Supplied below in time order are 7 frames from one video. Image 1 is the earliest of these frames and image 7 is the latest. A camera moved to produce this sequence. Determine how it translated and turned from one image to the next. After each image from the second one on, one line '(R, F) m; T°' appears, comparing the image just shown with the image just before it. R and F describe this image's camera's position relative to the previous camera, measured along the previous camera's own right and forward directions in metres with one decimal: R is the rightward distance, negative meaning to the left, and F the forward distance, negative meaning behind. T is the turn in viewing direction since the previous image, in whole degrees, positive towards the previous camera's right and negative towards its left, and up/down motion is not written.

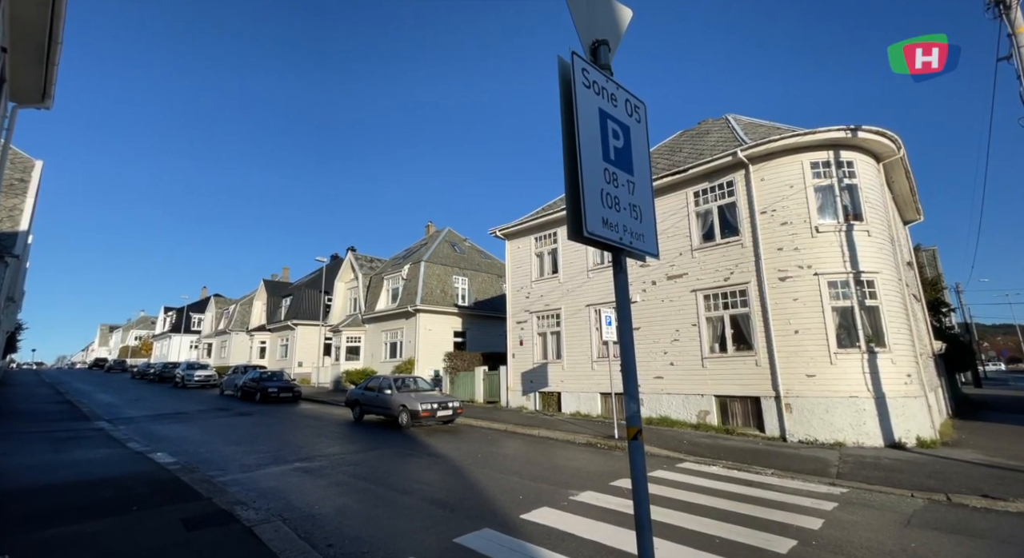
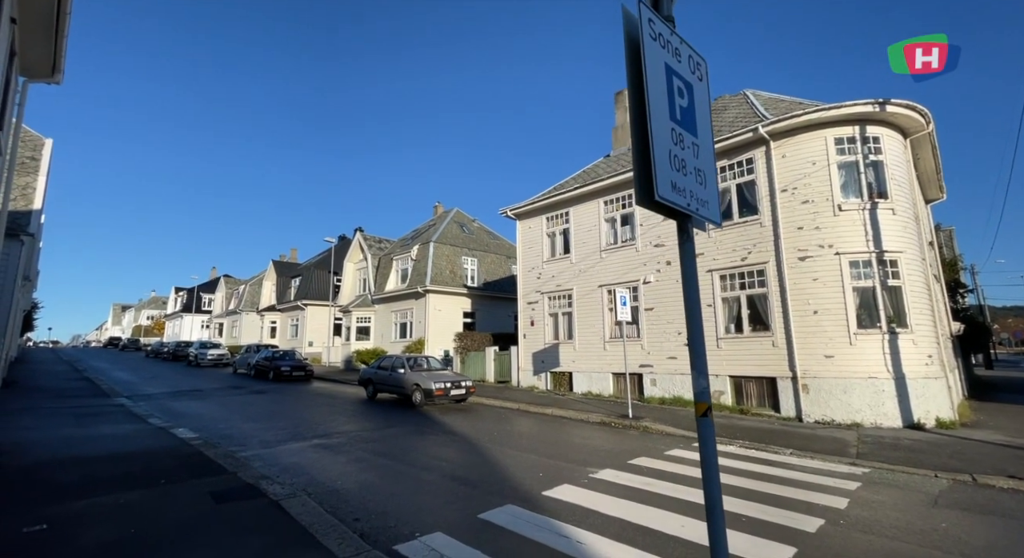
(-0.2, +0.1) m; -1°
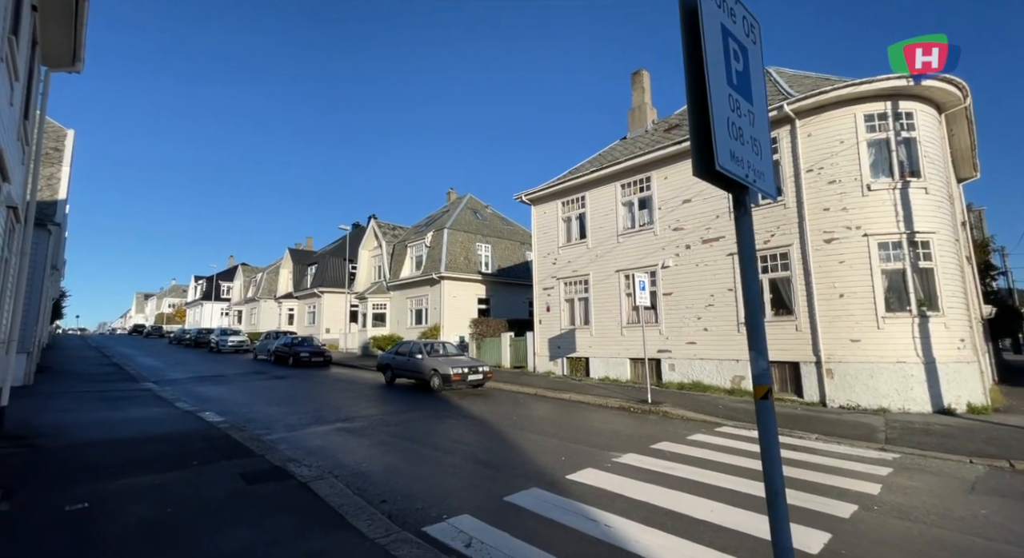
(-0.1, +0.1) m; -2°
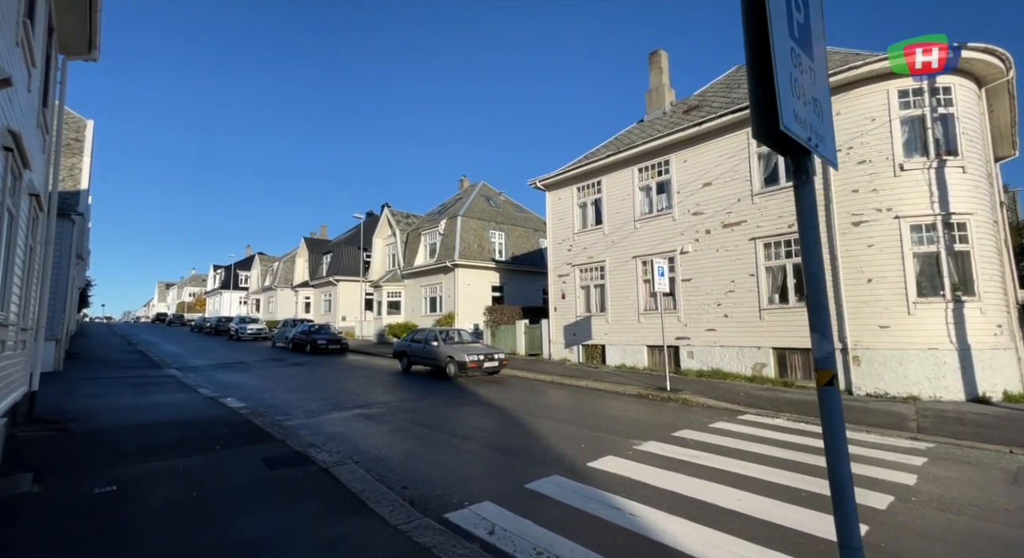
(-0.1, +0.1) m; -2°
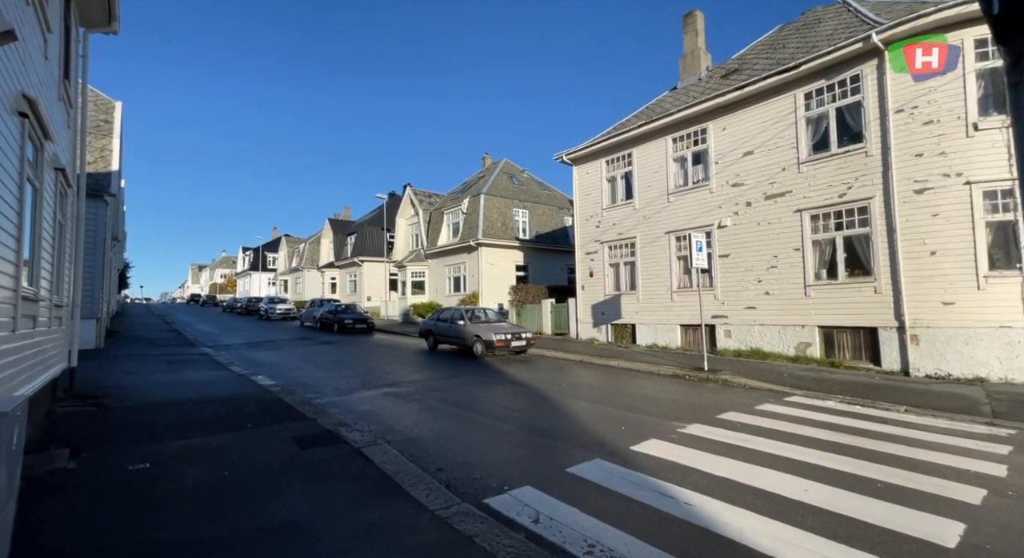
(-0.2, +0.4) m; -3°
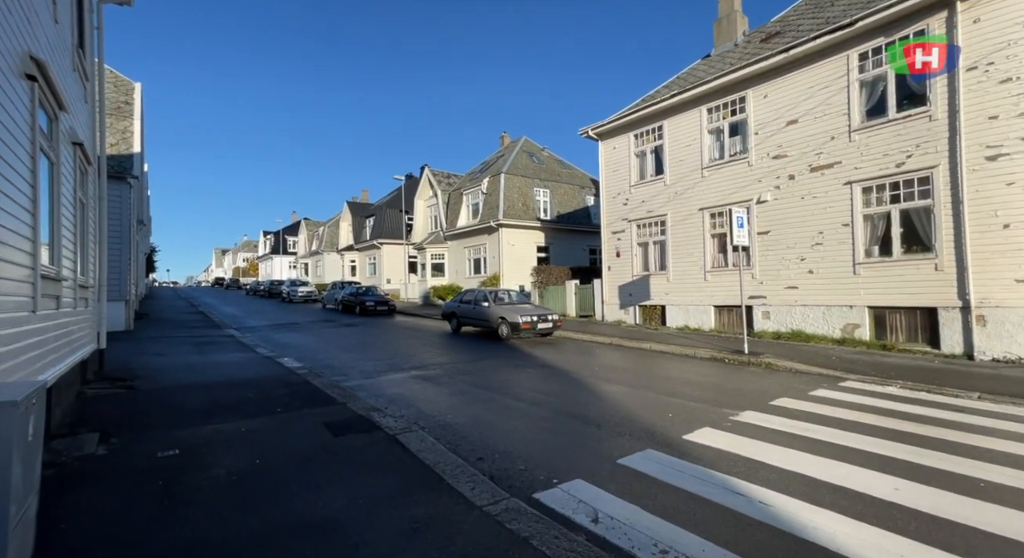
(-0.3, +0.5) m; -2°
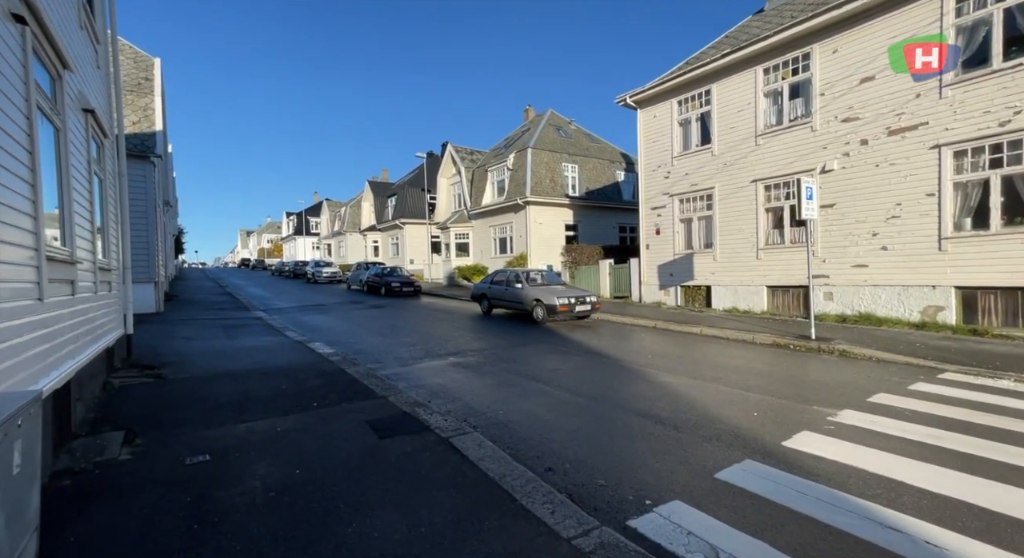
(-0.5, +0.8) m; -2°
